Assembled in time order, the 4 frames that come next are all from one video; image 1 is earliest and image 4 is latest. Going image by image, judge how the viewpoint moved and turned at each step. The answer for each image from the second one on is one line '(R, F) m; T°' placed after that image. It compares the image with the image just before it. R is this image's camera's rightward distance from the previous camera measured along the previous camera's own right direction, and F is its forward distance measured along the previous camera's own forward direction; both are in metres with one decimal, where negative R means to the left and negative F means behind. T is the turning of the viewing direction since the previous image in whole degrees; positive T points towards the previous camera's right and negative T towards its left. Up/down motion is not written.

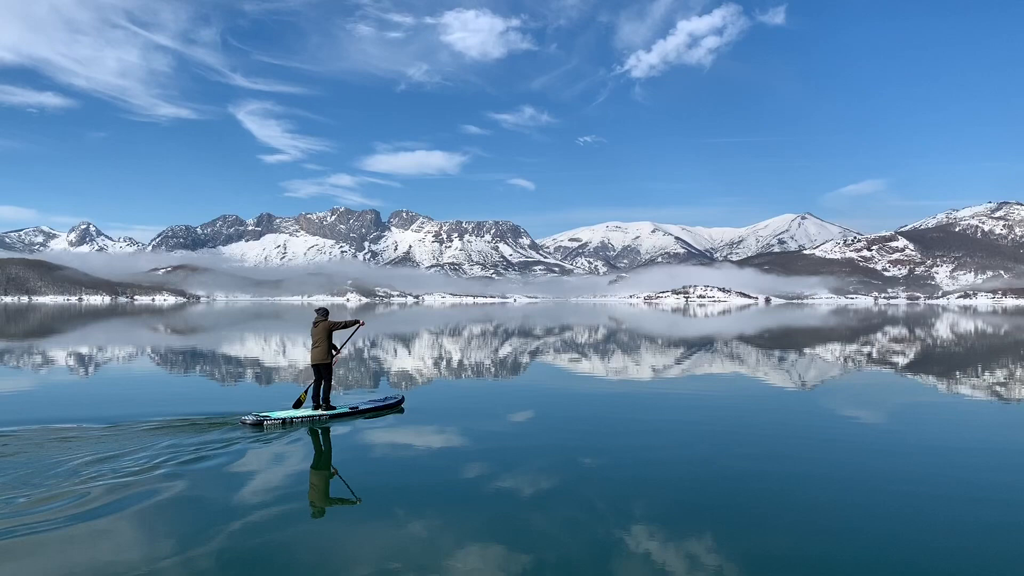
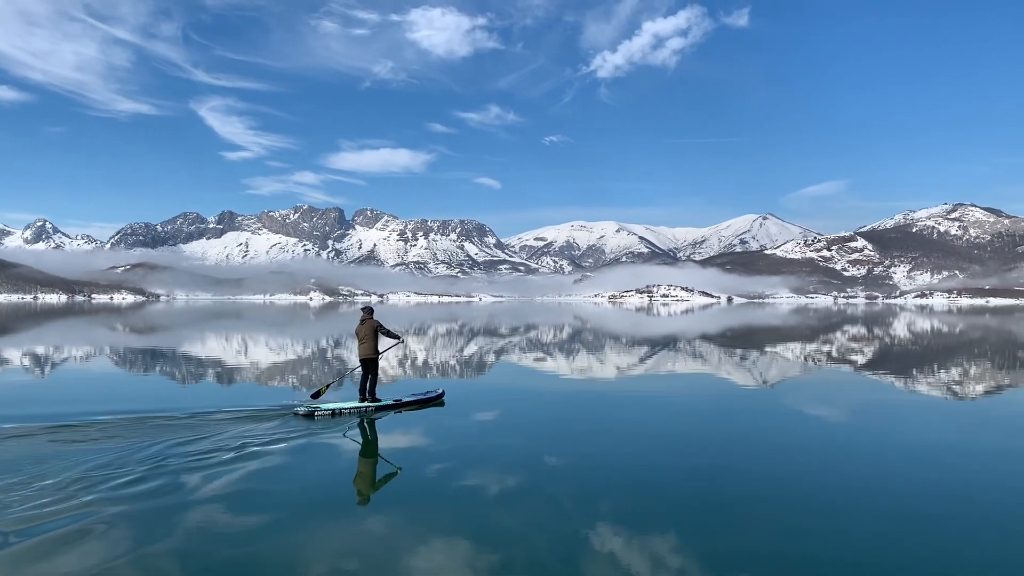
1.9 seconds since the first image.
(+1.0, 0.0) m; +2°
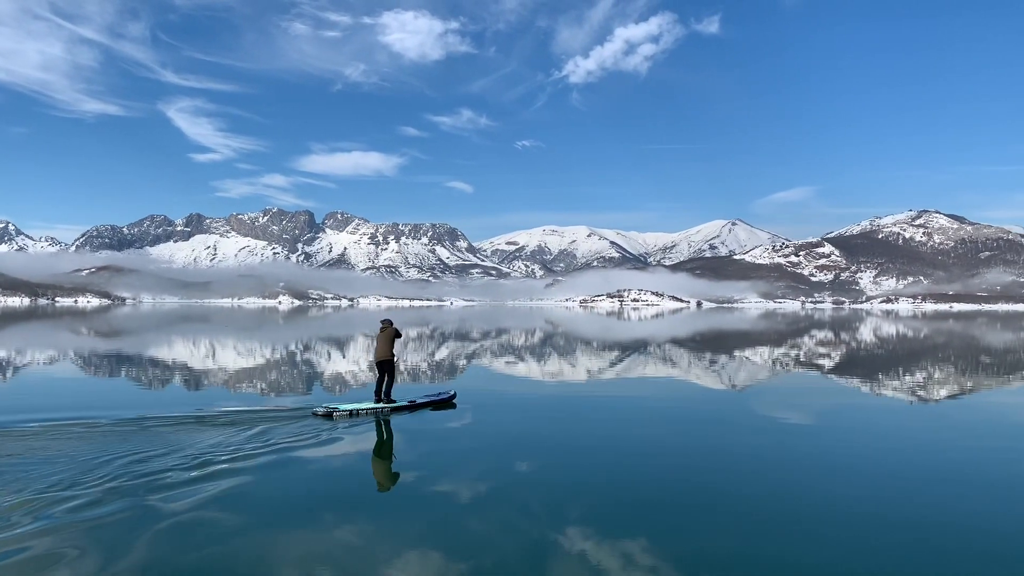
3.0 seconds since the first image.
(+0.8, 0.0) m; +1°
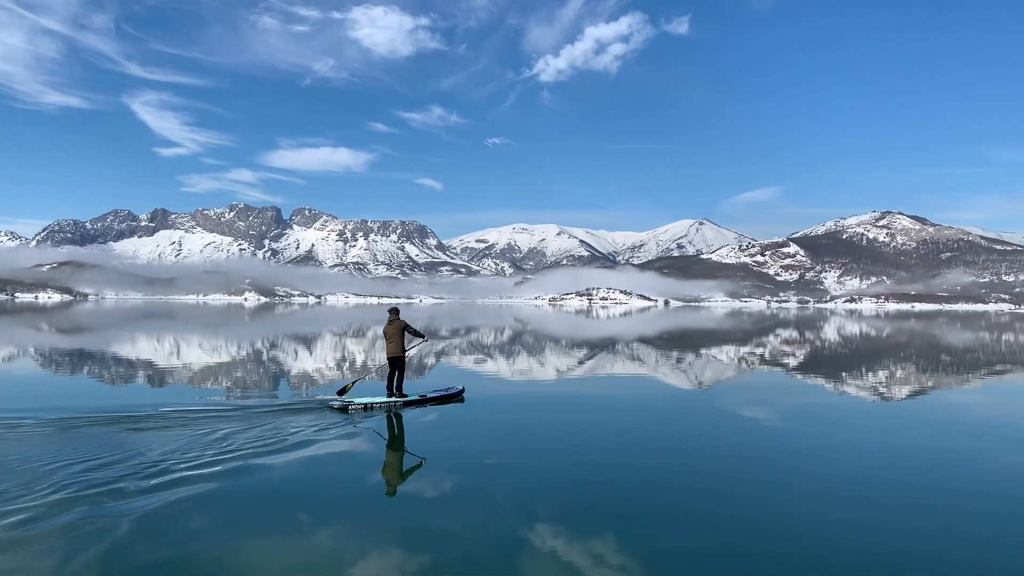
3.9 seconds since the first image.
(+0.9, 0.0) m; +2°
